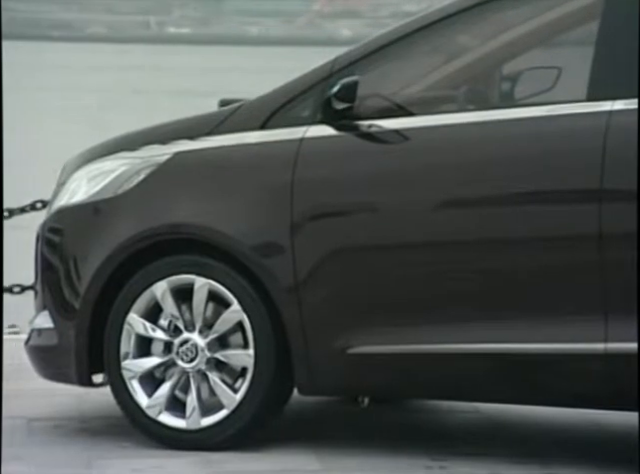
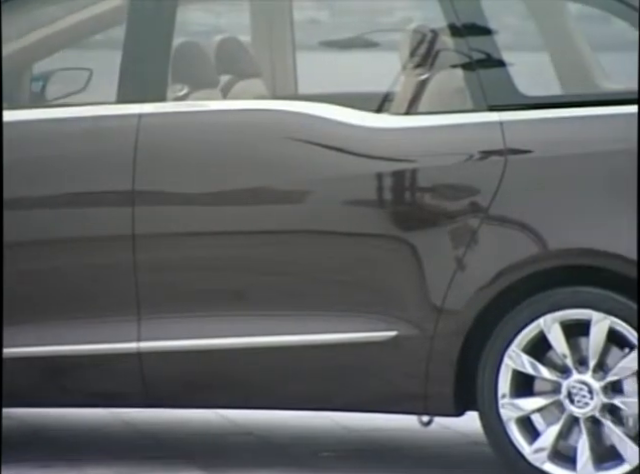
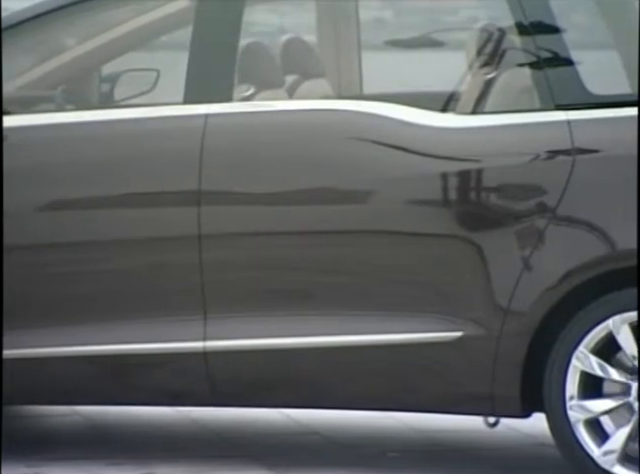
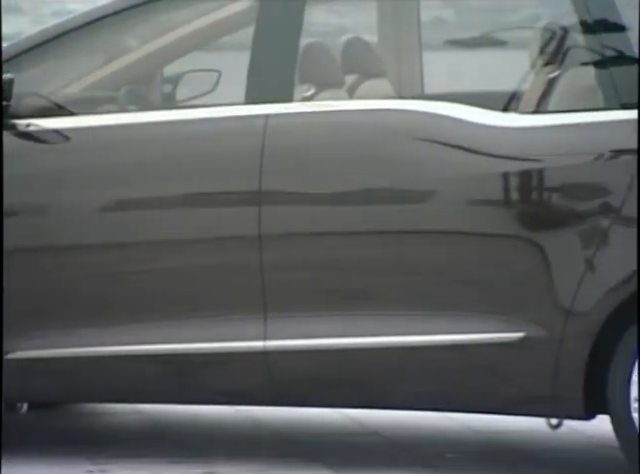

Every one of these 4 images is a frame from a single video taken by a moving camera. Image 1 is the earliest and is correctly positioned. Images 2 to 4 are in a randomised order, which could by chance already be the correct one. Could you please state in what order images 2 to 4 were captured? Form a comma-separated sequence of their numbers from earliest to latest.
4, 3, 2
